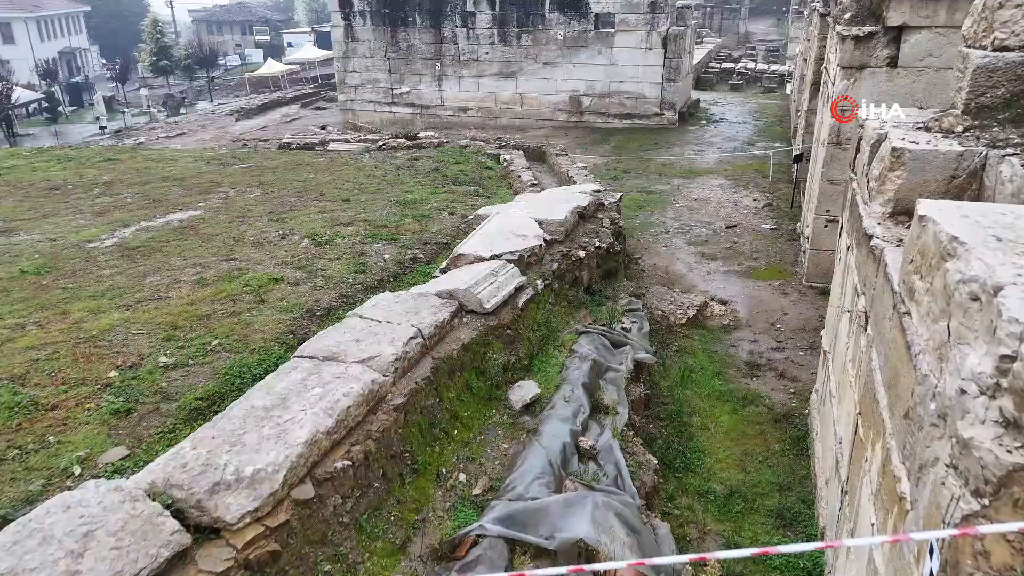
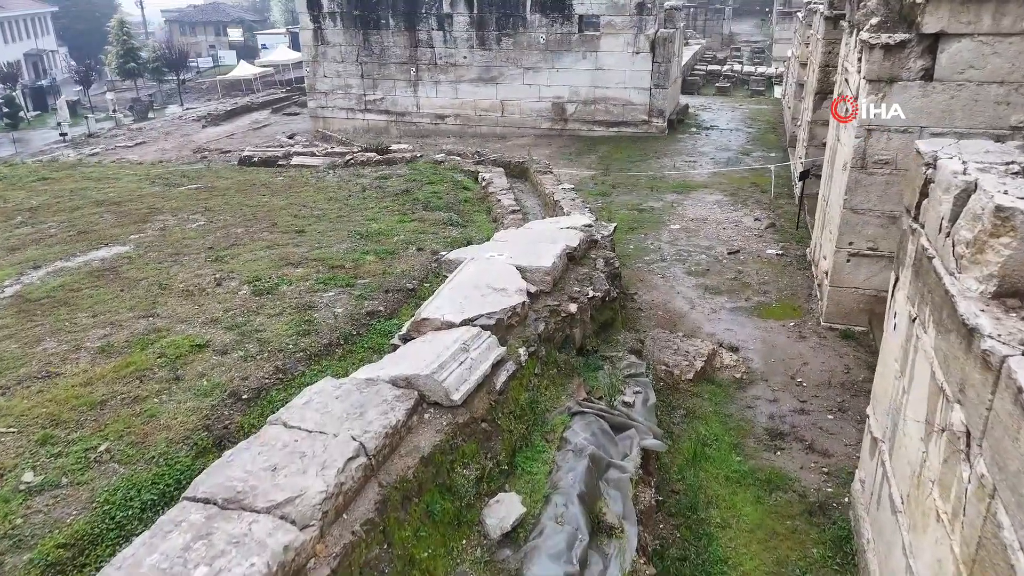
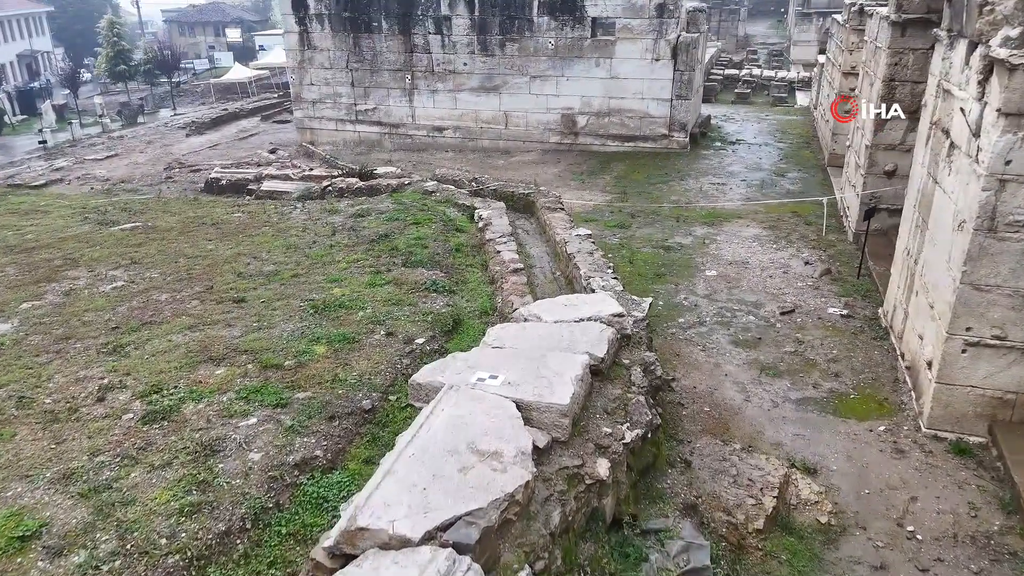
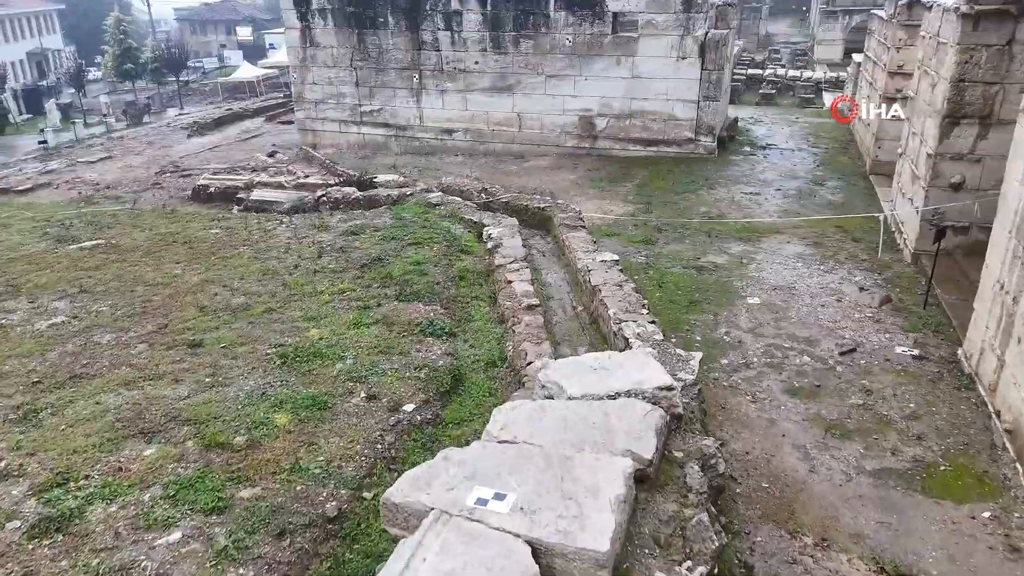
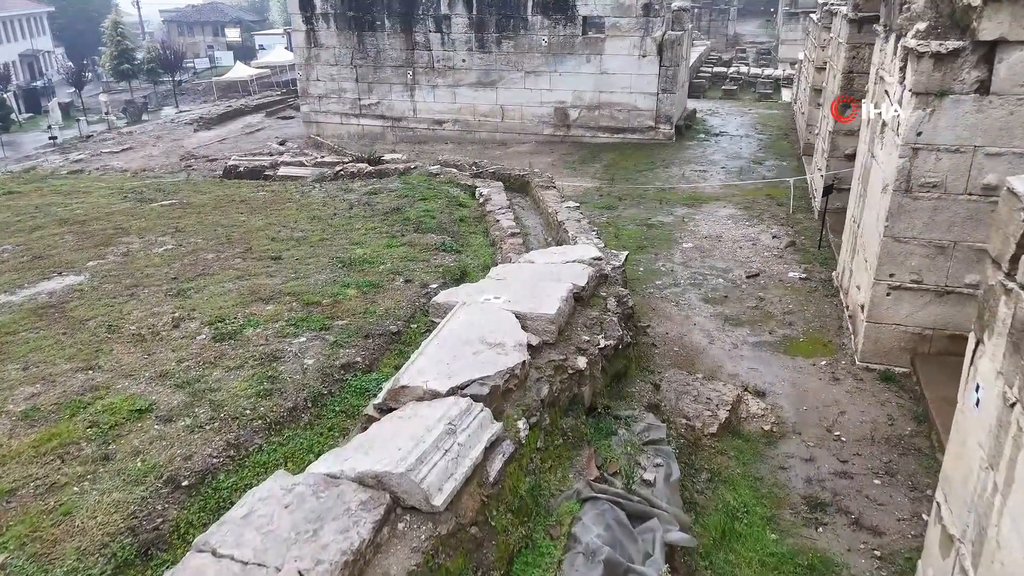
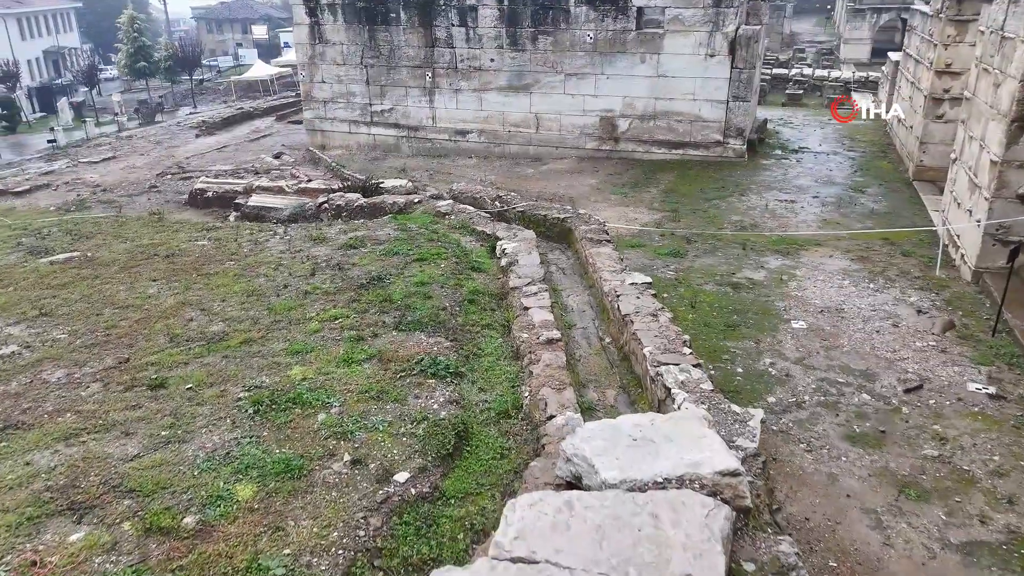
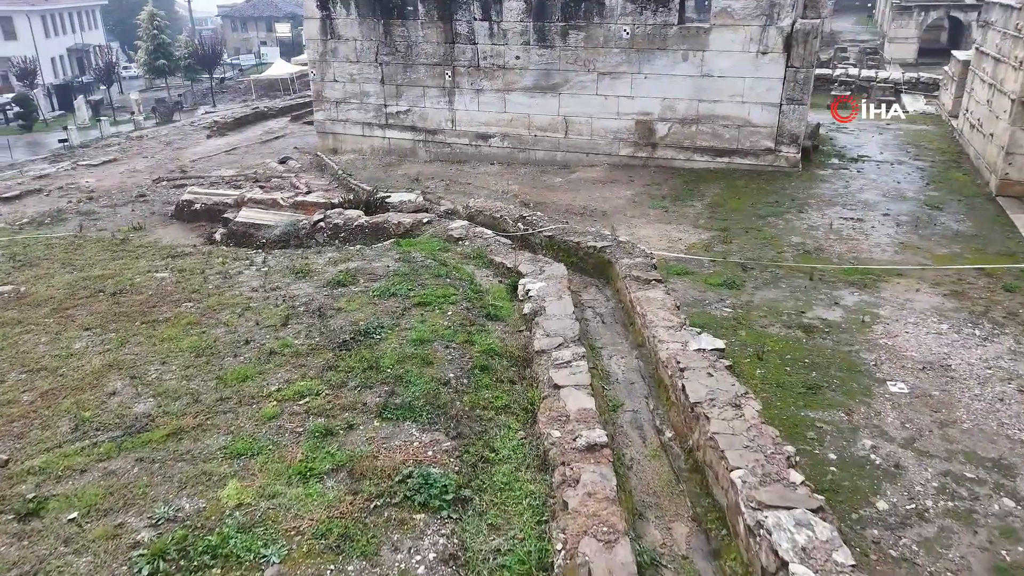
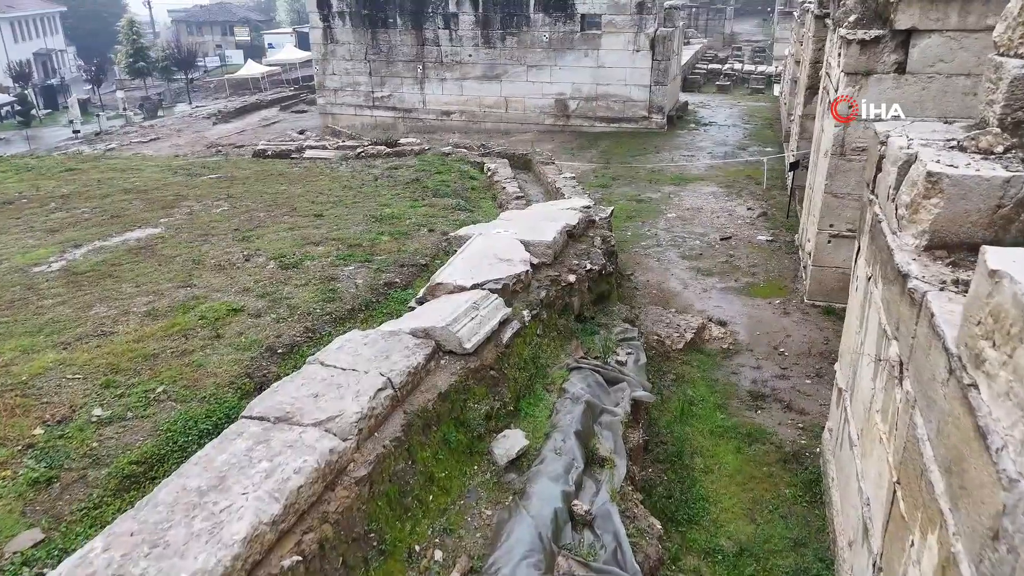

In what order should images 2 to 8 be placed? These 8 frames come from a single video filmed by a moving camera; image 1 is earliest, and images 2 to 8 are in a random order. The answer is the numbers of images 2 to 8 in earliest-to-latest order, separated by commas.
8, 2, 5, 3, 4, 6, 7
